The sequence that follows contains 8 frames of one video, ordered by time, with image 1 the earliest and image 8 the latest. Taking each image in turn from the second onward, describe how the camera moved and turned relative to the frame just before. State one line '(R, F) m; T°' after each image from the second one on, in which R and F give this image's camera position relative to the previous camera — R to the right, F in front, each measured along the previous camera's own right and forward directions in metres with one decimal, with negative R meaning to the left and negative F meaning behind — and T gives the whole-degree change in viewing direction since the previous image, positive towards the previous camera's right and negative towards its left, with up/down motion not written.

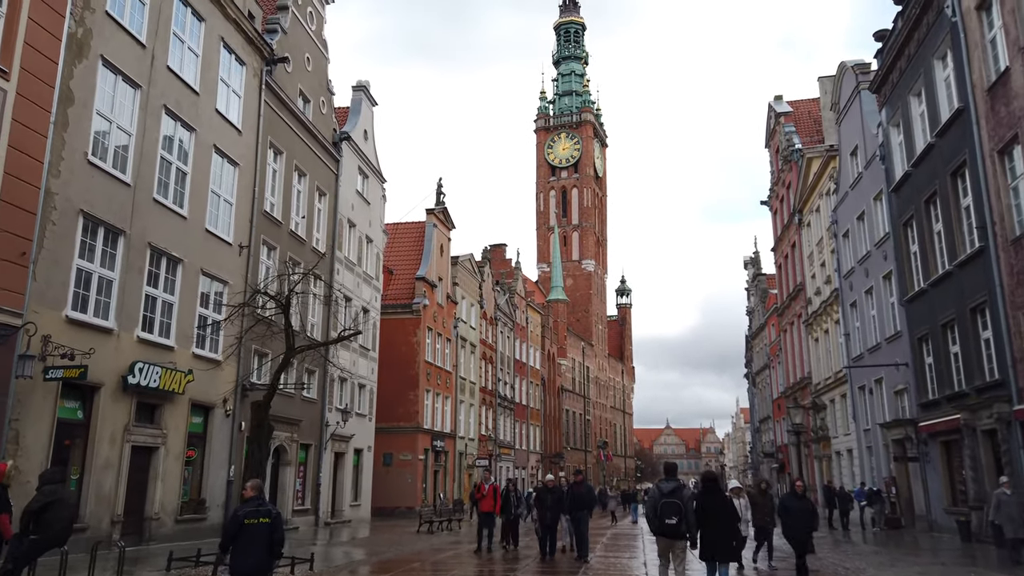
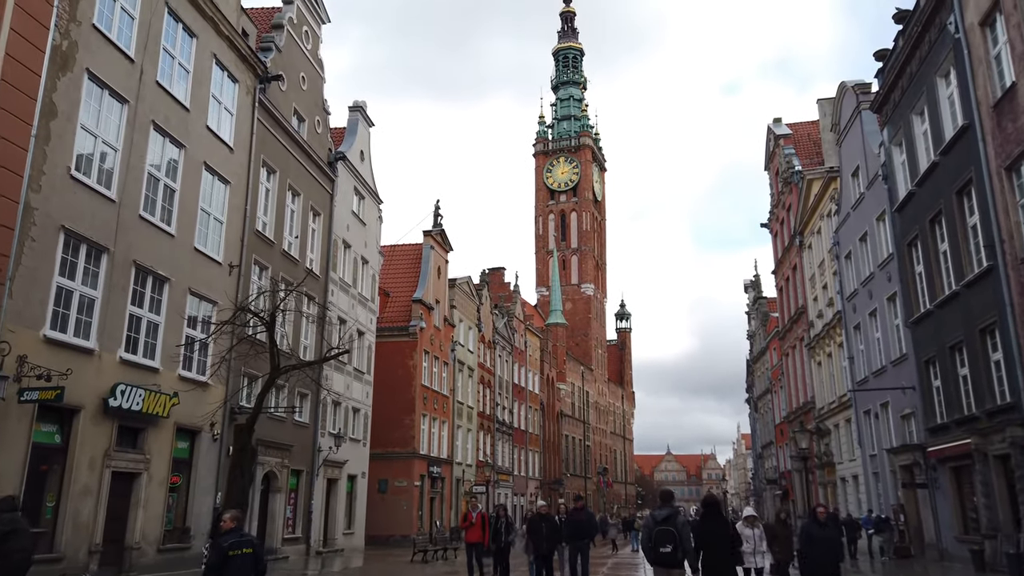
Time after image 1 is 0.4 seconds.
(+0.1, +0.5) m; 0°
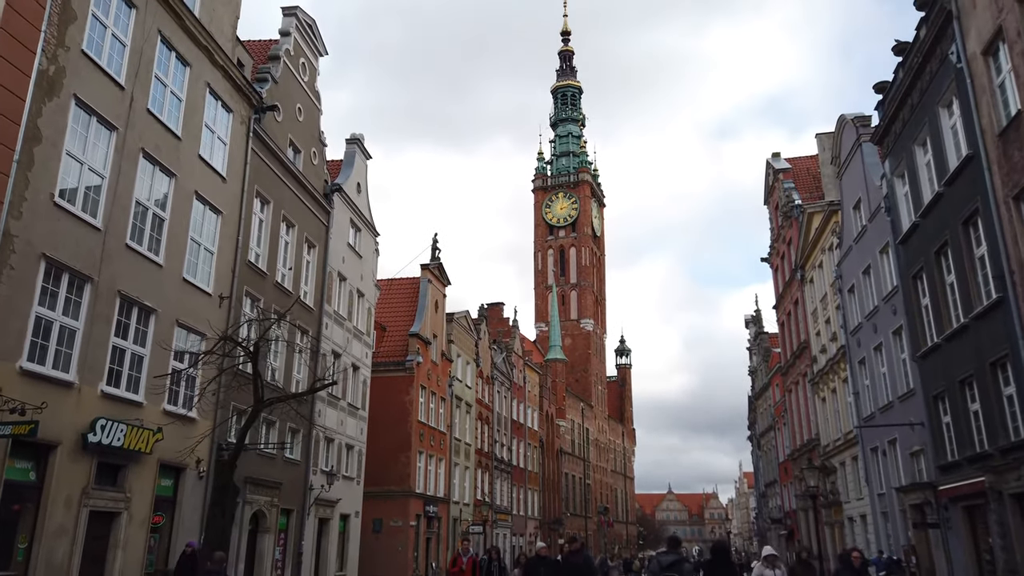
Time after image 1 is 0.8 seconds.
(+0.1, +0.5) m; 0°
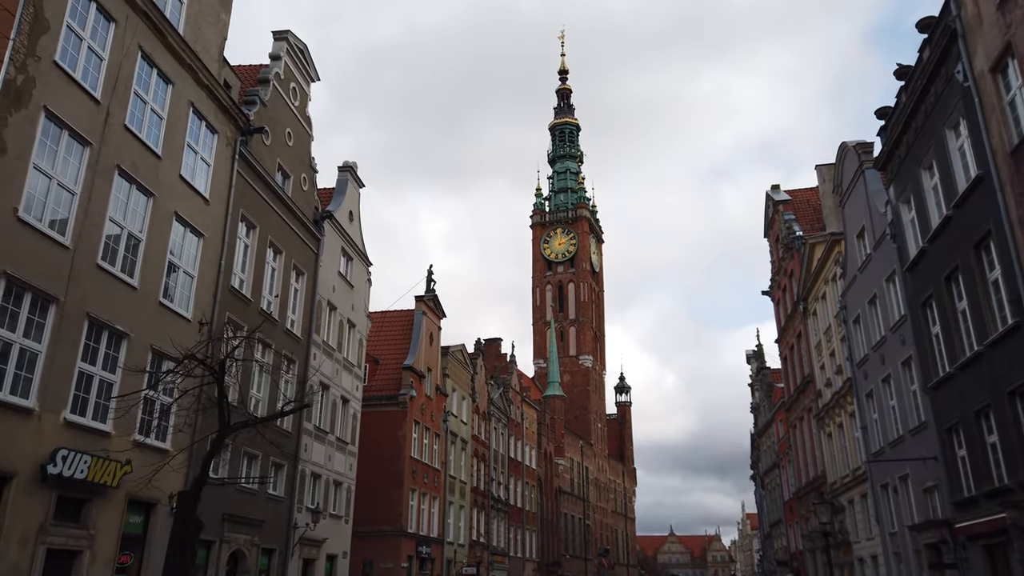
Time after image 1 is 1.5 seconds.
(+0.1, +0.8) m; 0°
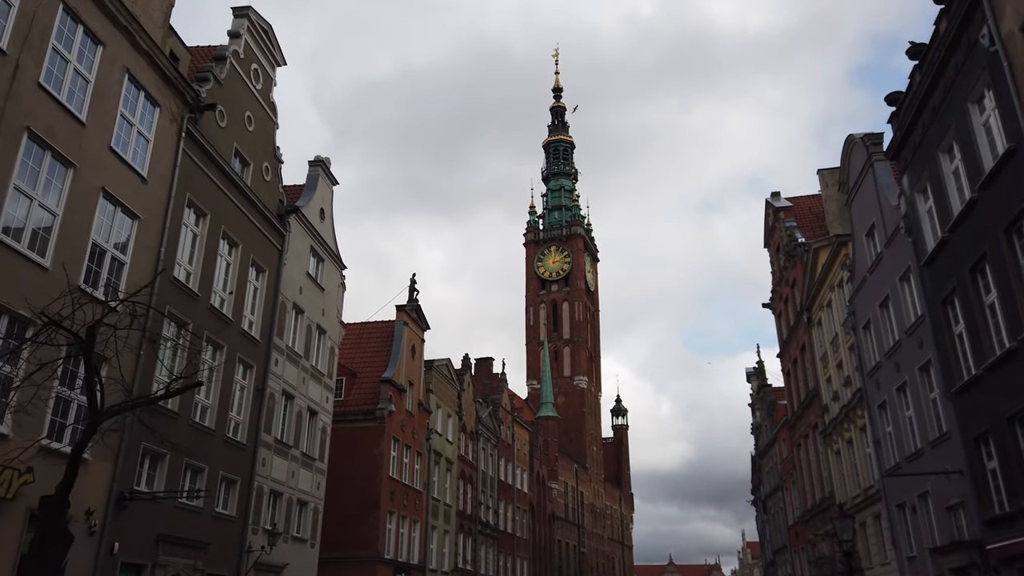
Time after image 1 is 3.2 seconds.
(+0.5, +2.1) m; 0°
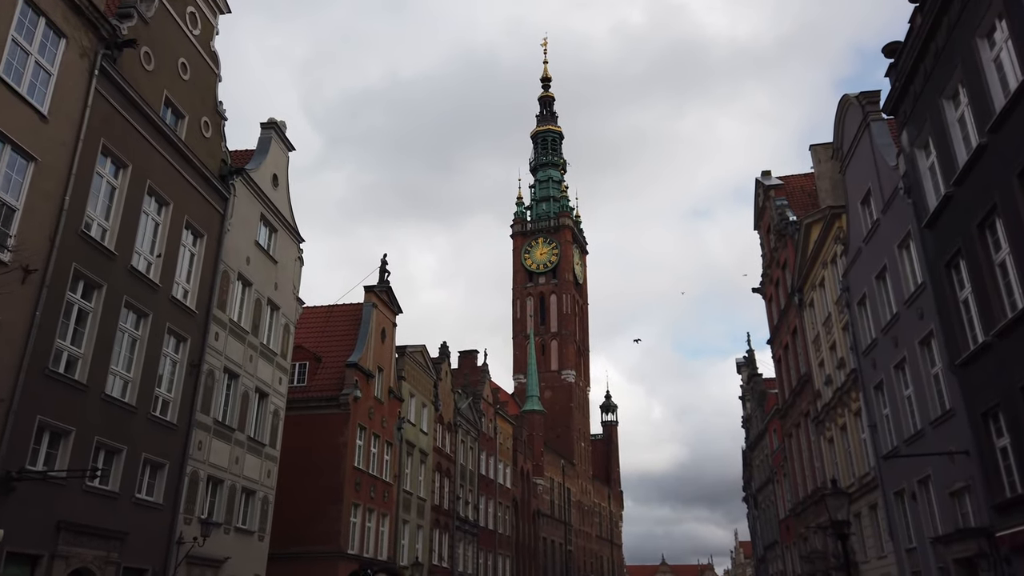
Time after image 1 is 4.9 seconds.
(+0.8, +2.0) m; 0°
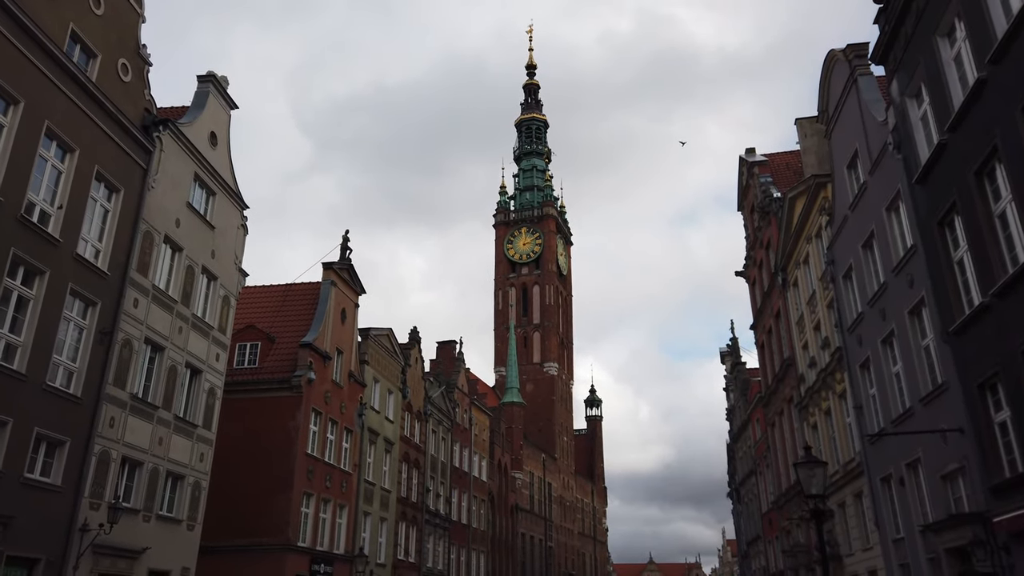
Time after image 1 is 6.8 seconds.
(+1.0, +1.9) m; +1°
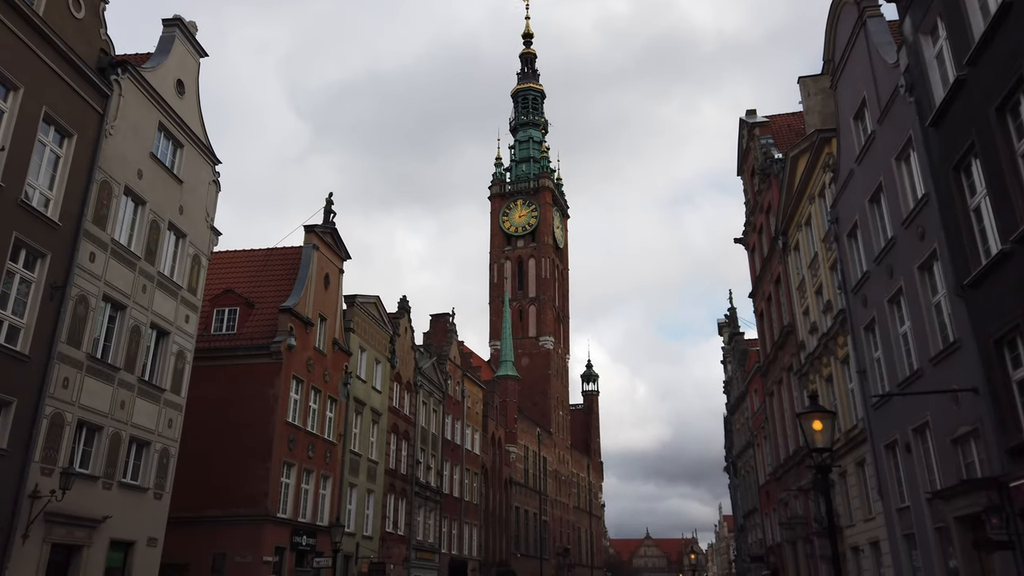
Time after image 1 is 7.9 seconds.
(+0.4, +1.2) m; 0°
